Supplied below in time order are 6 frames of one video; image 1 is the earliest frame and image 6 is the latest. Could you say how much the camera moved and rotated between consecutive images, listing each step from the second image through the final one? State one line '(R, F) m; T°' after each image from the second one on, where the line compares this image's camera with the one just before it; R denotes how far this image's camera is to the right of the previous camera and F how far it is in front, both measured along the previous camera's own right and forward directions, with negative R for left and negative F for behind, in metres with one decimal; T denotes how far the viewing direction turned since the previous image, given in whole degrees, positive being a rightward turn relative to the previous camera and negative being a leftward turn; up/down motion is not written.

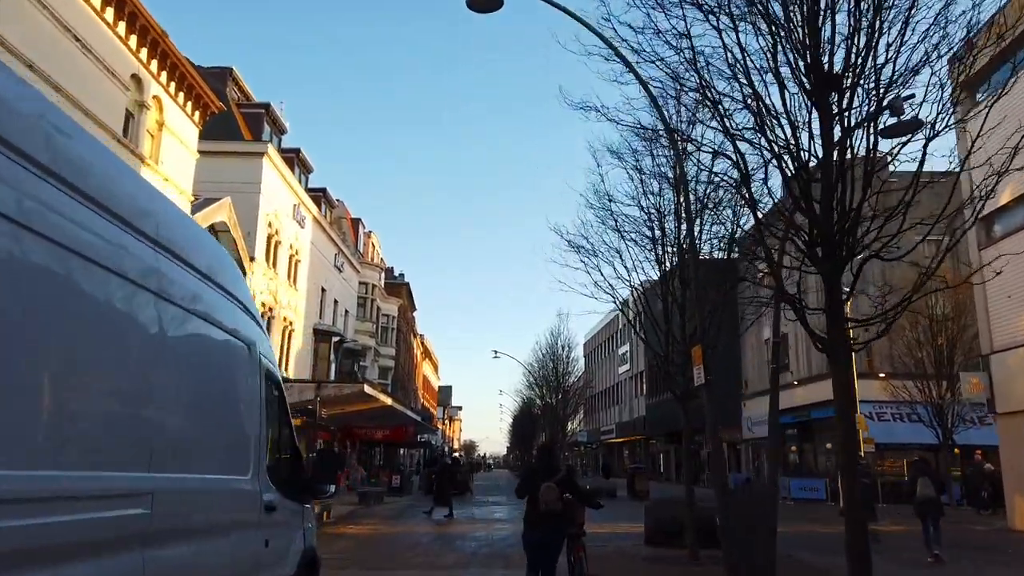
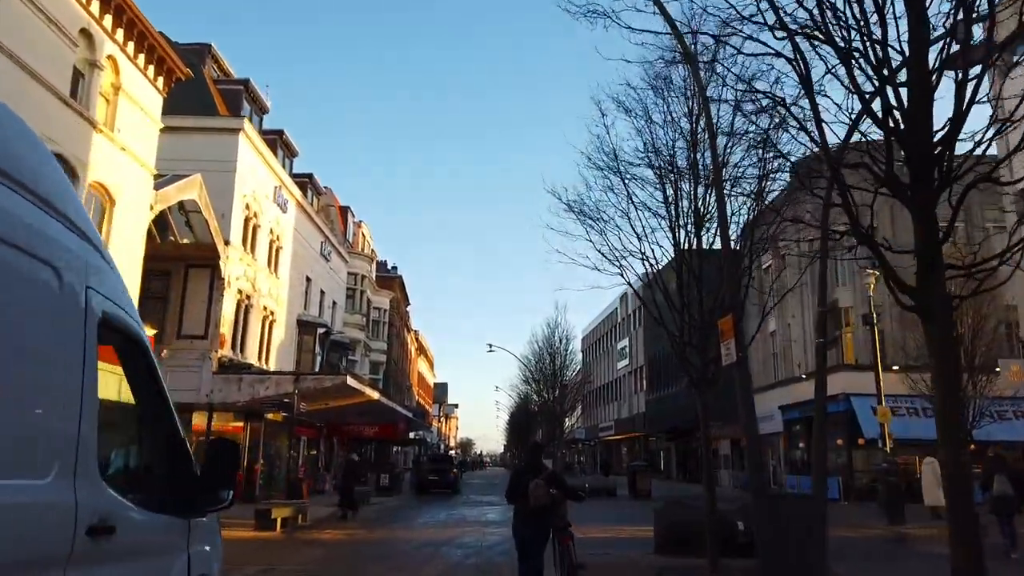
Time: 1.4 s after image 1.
(+0.1, +1.7) m; 0°
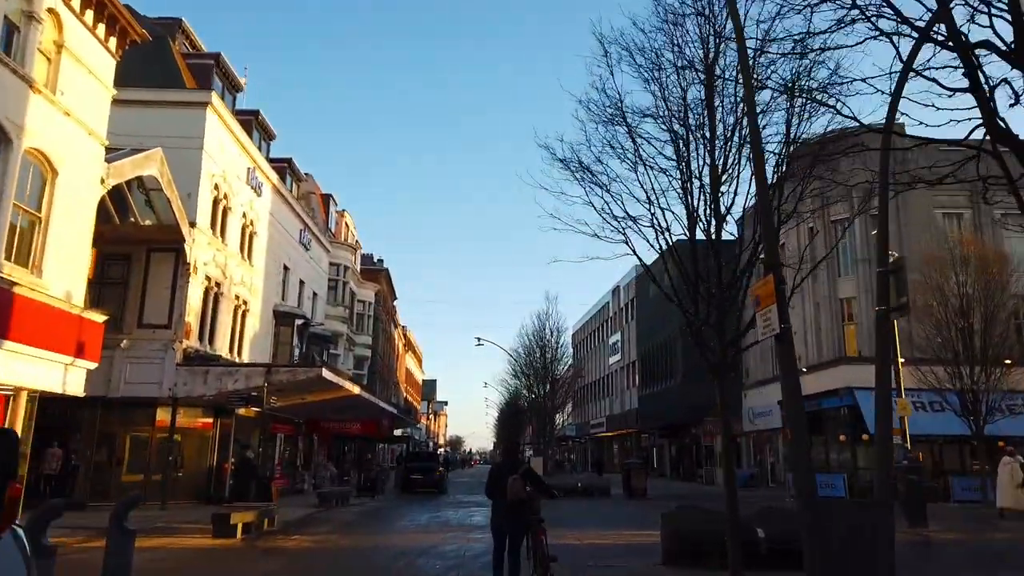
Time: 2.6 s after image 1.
(0.0, +1.6) m; +1°
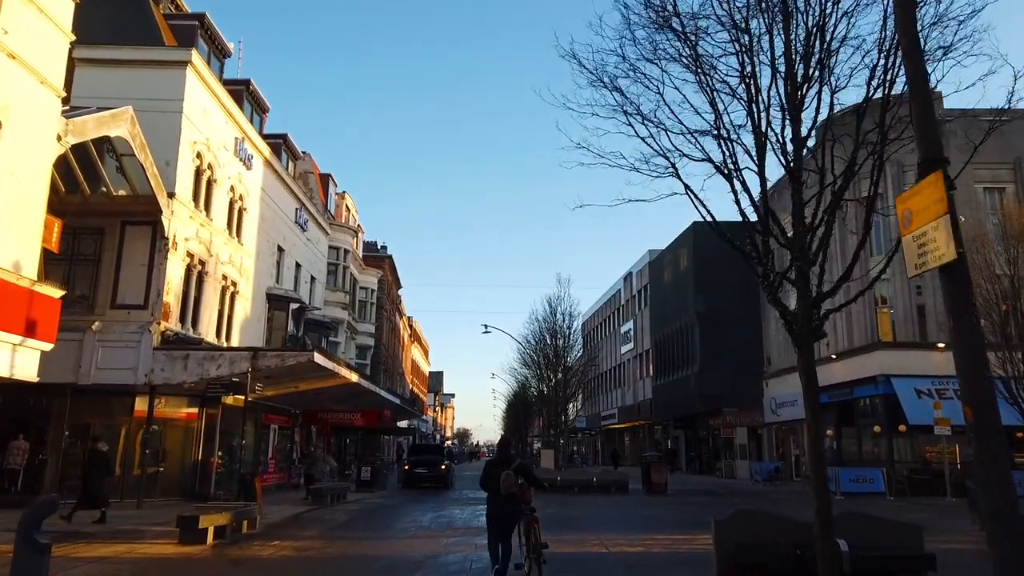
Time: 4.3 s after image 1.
(-0.1, +2.1) m; -1°
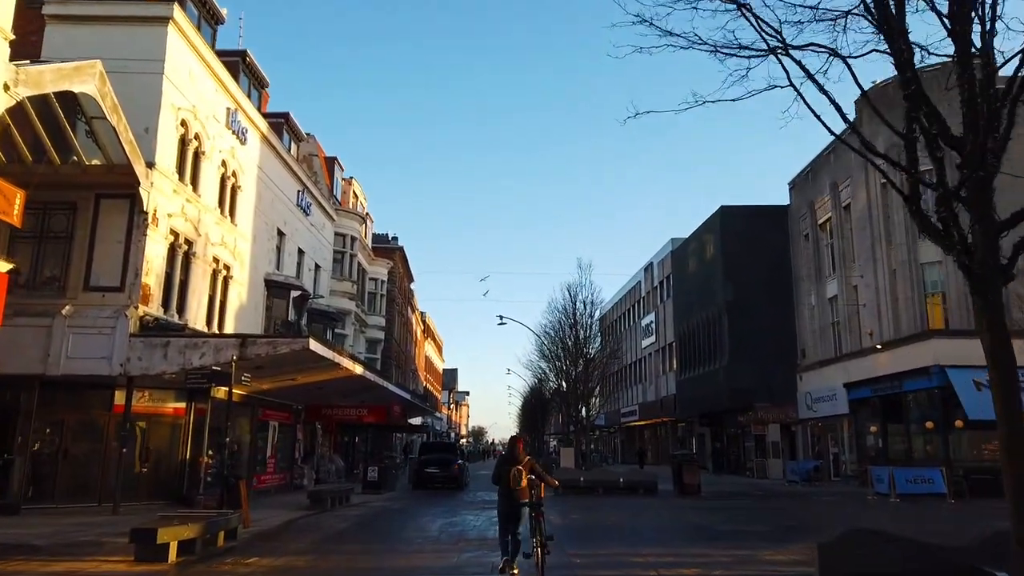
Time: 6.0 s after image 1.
(-0.1, +2.2) m; -1°
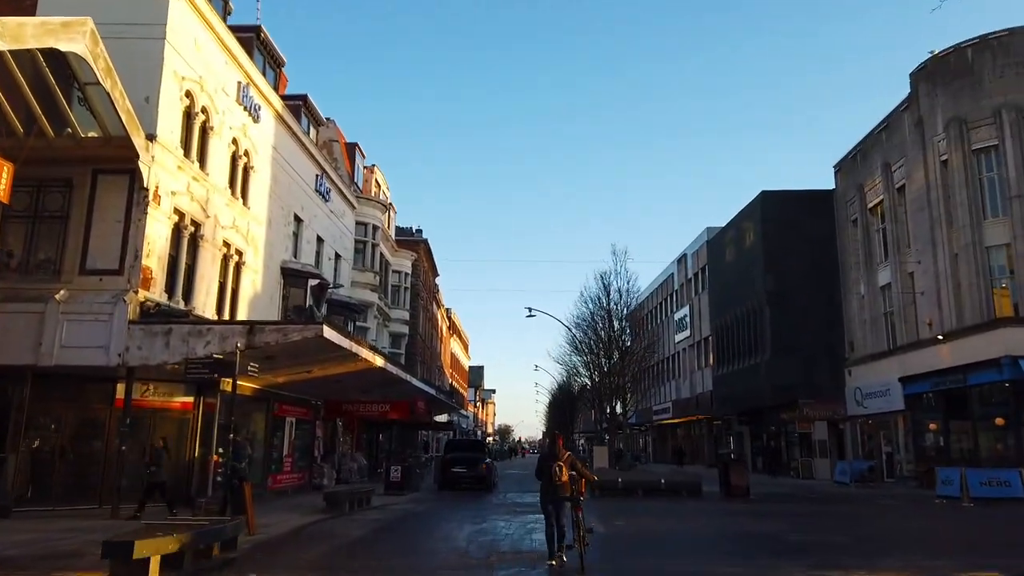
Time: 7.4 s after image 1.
(-0.2, +1.7) m; -2°
